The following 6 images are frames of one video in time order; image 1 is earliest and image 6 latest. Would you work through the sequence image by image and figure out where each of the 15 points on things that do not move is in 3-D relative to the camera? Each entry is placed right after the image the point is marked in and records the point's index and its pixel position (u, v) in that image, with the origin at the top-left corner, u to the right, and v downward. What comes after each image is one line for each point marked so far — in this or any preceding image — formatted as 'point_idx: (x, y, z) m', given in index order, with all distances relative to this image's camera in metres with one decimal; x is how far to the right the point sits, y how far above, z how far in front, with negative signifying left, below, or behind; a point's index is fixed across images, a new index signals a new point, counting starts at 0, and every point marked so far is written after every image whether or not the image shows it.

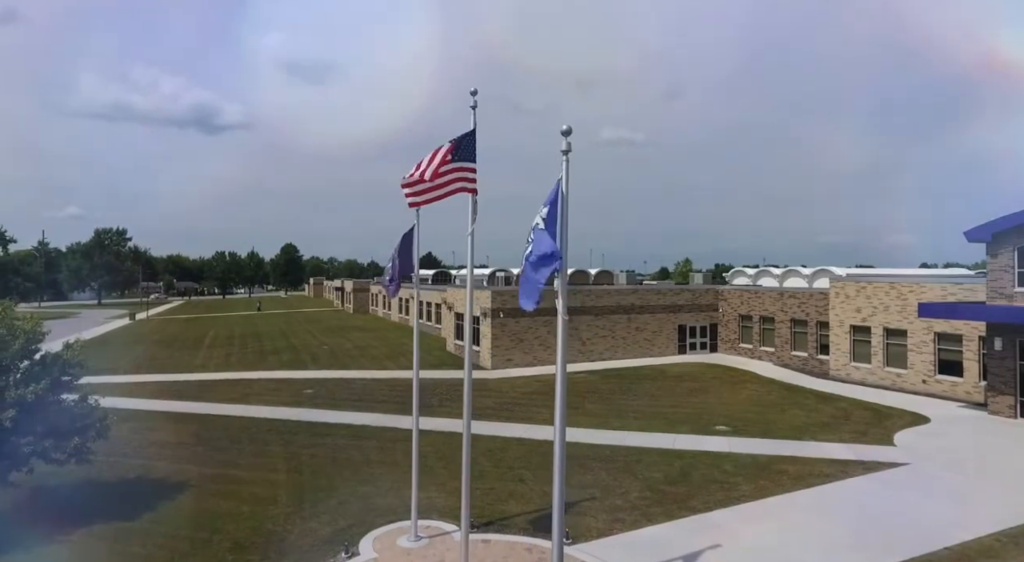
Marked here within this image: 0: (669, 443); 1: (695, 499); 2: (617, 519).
0: (+4.0, -4.1, +16.7) m
1: (+3.9, -4.5, +13.7) m
2: (+2.1, -4.6, +12.8) m
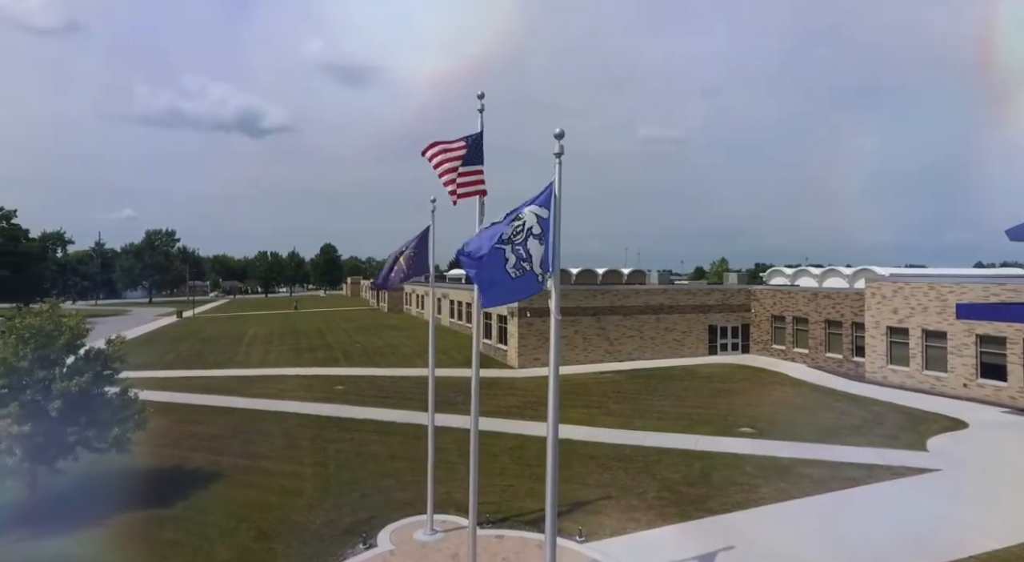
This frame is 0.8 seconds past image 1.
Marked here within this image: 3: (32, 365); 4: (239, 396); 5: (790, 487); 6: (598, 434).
0: (+4.5, -4.1, +16.7) m
1: (+4.2, -4.5, +13.7) m
2: (+2.4, -4.6, +12.9) m
3: (-9.3, -1.6, +12.7) m
4: (-8.3, -3.5, +19.9) m
5: (+6.0, -4.4, +14.2) m
6: (+2.2, -4.0, +17.2) m
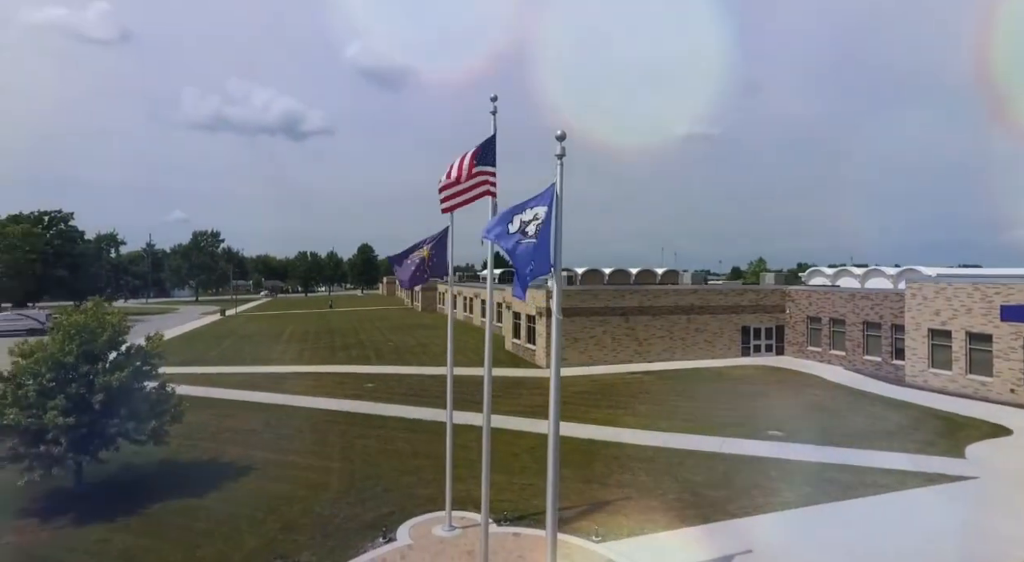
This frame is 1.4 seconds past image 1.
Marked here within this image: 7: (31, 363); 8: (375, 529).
0: (+5.1, -4.1, +16.5) m
1: (+4.6, -4.5, +13.6) m
2: (+2.7, -4.7, +12.9) m
3: (-8.9, -1.6, +13.5) m
4: (-7.5, -3.5, +20.5) m
5: (+6.5, -4.4, +13.9) m
6: (+2.8, -4.0, +17.2) m
7: (-9.6, -1.6, +13.1) m
8: (-2.6, -4.7, +12.6) m
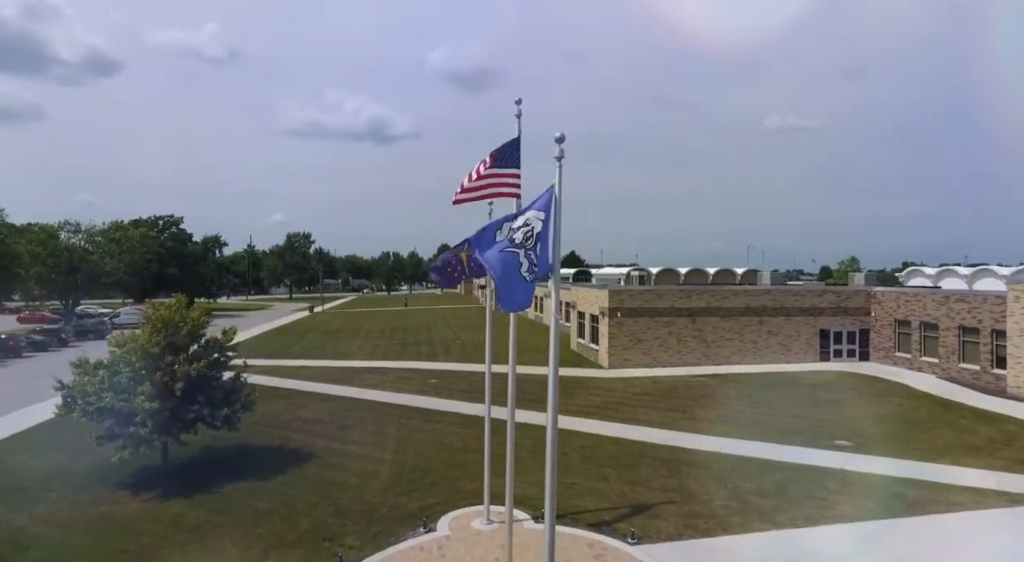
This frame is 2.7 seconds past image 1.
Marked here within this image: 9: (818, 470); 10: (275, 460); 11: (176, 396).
0: (+6.3, -4.1, +15.9) m
1: (+5.4, -4.5, +13.1) m
2: (+3.4, -4.7, +12.7) m
3: (-7.9, -1.6, +14.9) m
4: (-5.6, -3.4, +21.7) m
5: (+7.3, -4.4, +13.1) m
6: (+4.2, -4.0, +16.9) m
7: (-8.7, -1.6, +14.6) m
8: (-1.9, -4.7, +13.1) m
9: (+6.9, -4.3, +14.8) m
10: (-5.8, -4.3, +16.0) m
11: (-7.5, -2.6, +14.7) m
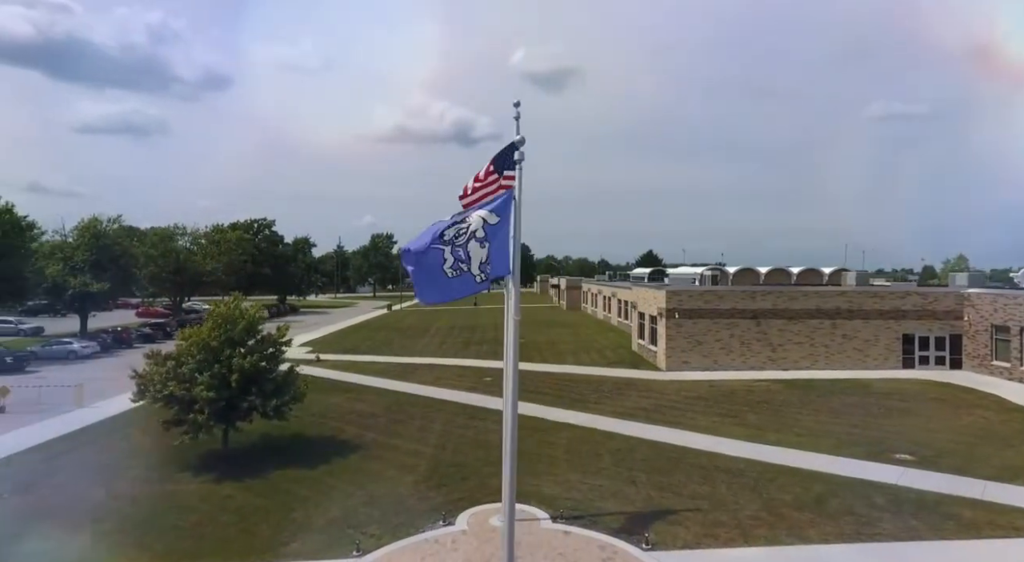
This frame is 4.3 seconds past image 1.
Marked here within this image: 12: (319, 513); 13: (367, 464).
0: (+7.1, -4.1, +14.9) m
1: (+5.7, -4.6, +12.3) m
2: (+3.7, -4.7, +12.2) m
3: (-7.2, -1.6, +16.2) m
4: (-3.8, -3.4, +22.5) m
5: (+7.6, -4.4, +12.1) m
6: (+5.1, -4.0, +16.2) m
7: (-7.9, -1.6, +16.1) m
8: (-1.5, -4.7, +13.5) m
9: (+7.4, -4.3, +13.7) m
10: (-4.8, -4.3, +17.0) m
11: (-6.8, -2.6, +16.0) m
12: (-4.0, -4.8, +13.7) m
13: (-3.5, -4.4, +16.0) m
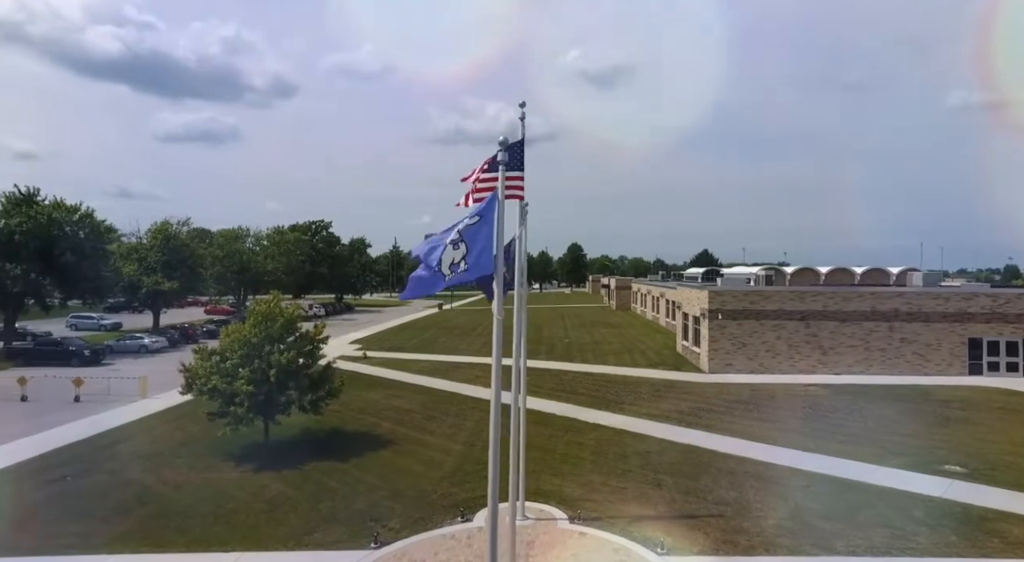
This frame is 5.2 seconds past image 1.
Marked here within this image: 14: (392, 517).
0: (+7.6, -4.1, +14.2) m
1: (+6.0, -4.5, +11.7) m
2: (+3.9, -4.7, +11.8) m
3: (-6.5, -1.5, +16.9) m
4: (-2.4, -3.4, +22.9) m
5: (+7.8, -4.4, +11.2) m
6: (+5.7, -4.0, +15.7) m
7: (-7.2, -1.6, +16.8) m
8: (-1.1, -4.7, +13.6) m
9: (+7.8, -4.3, +12.9) m
10: (-4.1, -4.3, +17.4) m
11: (-6.1, -2.5, +16.6) m
12: (-3.6, -4.8, +14.1) m
13: (-2.8, -4.4, +16.3) m
14: (-2.4, -4.8, +13.4) m
